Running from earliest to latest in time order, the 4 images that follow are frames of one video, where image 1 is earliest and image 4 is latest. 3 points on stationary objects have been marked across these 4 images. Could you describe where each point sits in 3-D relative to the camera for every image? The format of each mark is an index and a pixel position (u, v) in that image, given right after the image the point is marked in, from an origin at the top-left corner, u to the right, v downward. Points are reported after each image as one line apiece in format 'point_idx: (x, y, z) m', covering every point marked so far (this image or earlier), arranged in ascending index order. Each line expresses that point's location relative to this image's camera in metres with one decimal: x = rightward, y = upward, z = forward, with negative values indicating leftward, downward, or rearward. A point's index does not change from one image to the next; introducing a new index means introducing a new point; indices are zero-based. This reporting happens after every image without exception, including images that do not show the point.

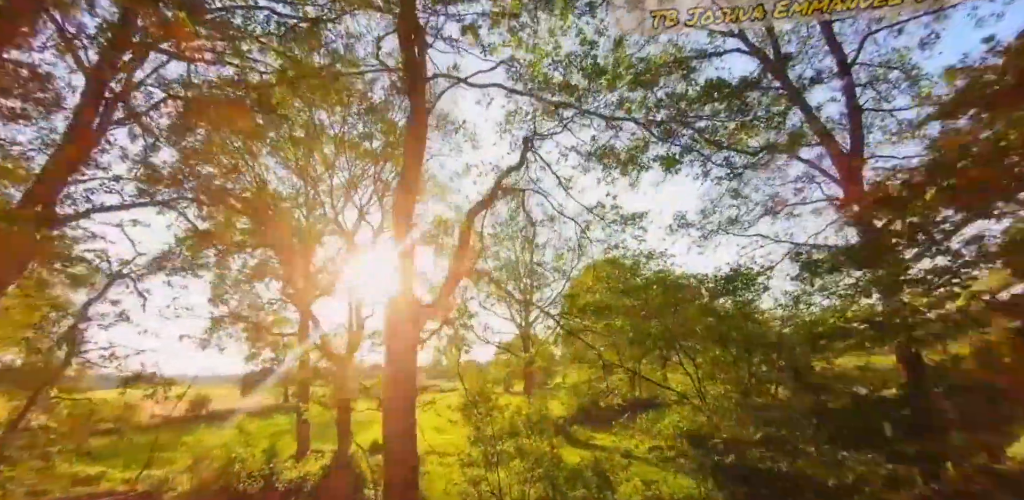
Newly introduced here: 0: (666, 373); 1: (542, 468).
0: (+1.9, -1.5, +5.5) m
1: (+0.4, -2.9, +5.7) m
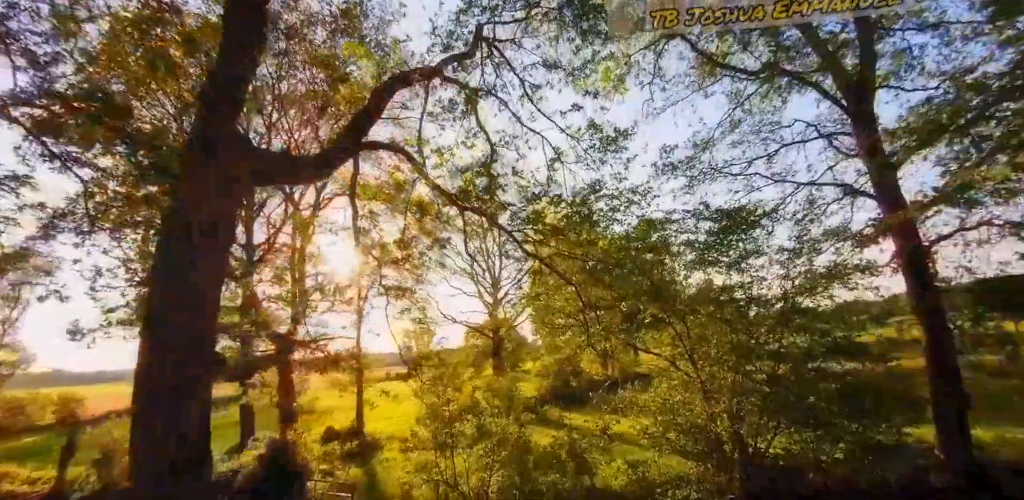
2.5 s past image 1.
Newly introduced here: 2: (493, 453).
0: (+1.5, -0.9, +4.9) m
1: (0.0, -2.3, +5.0) m
2: (-0.2, -2.4, +5.1) m
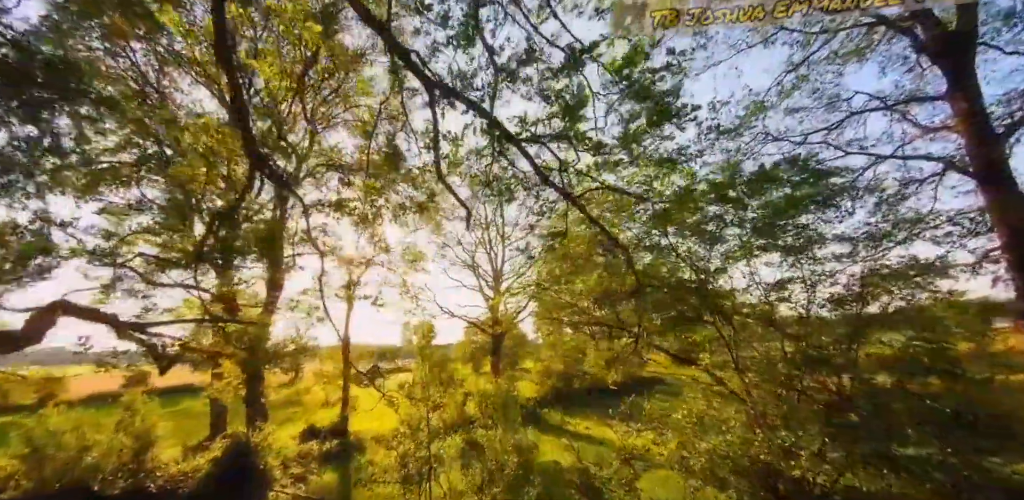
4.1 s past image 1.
0: (+1.5, -0.8, +4.1) m
1: (-0.1, -2.1, +4.2) m
2: (-0.3, -2.2, +4.3) m
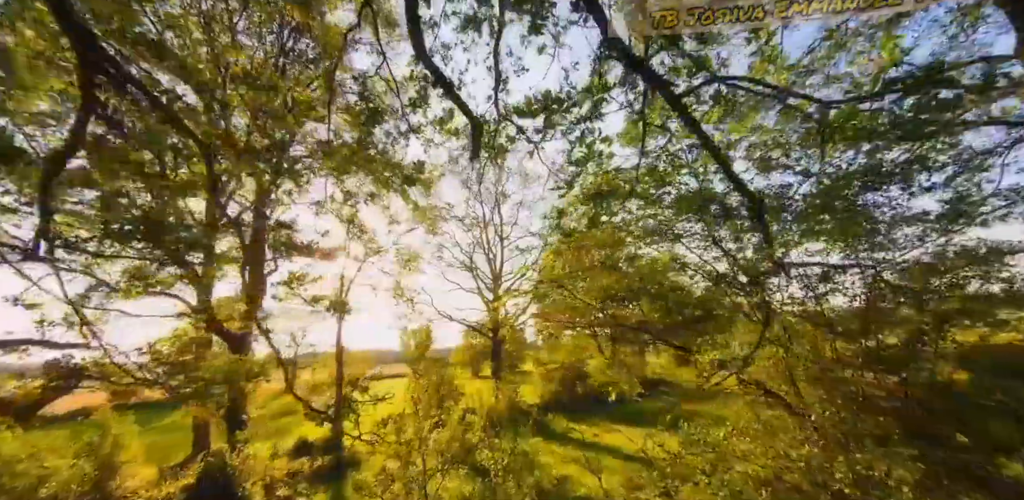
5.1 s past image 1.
0: (+1.6, -0.7, +3.6) m
1: (0.0, -2.1, +3.7) m
2: (-0.2, -2.1, +3.8) m
